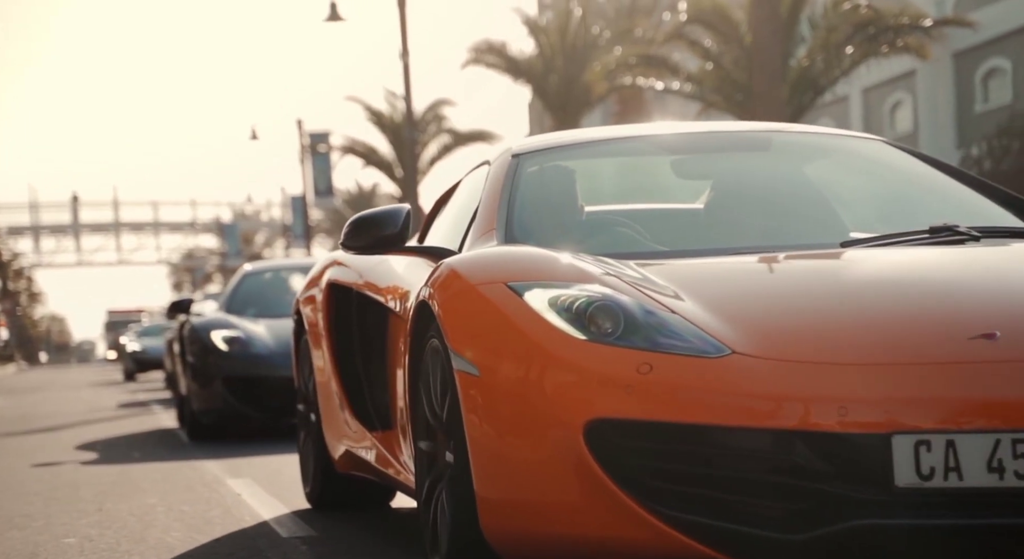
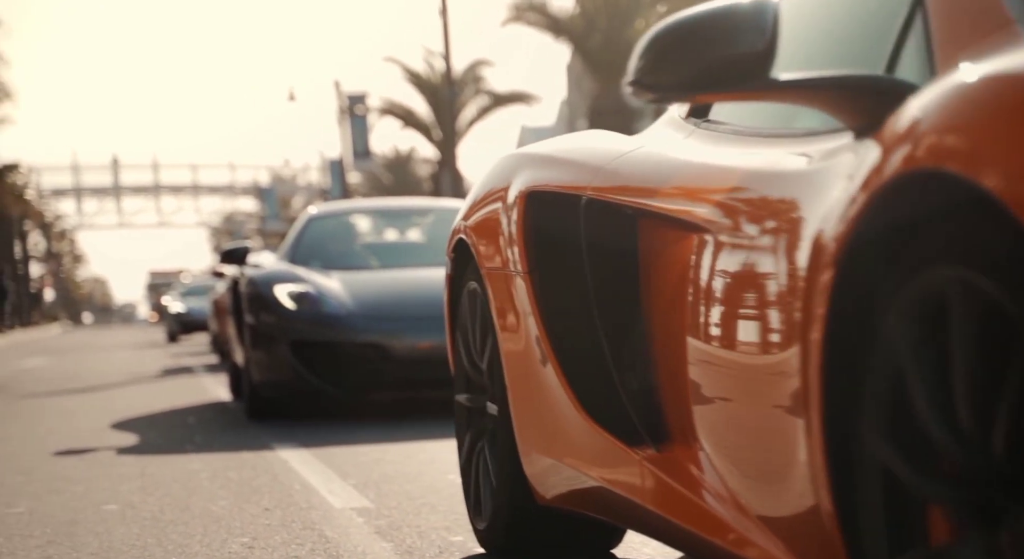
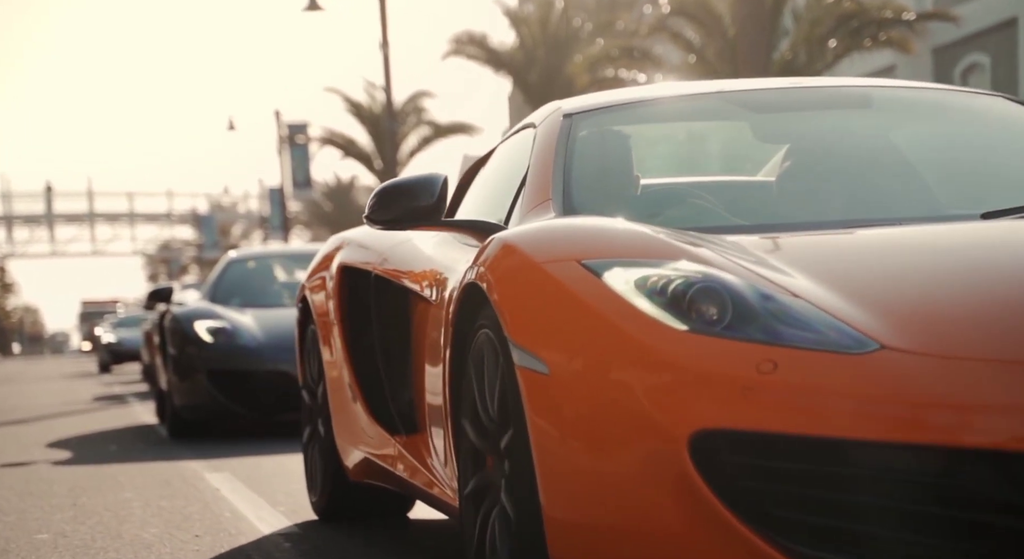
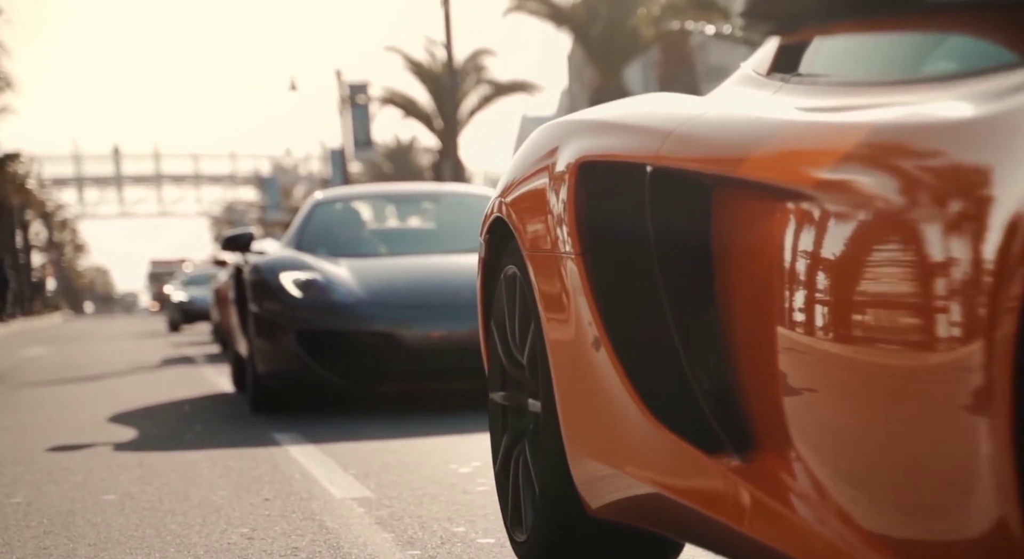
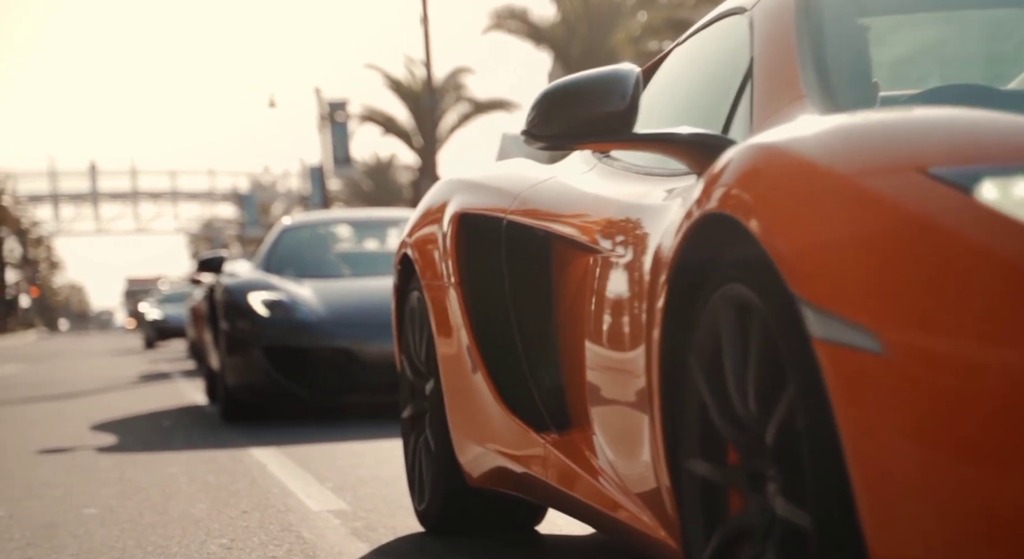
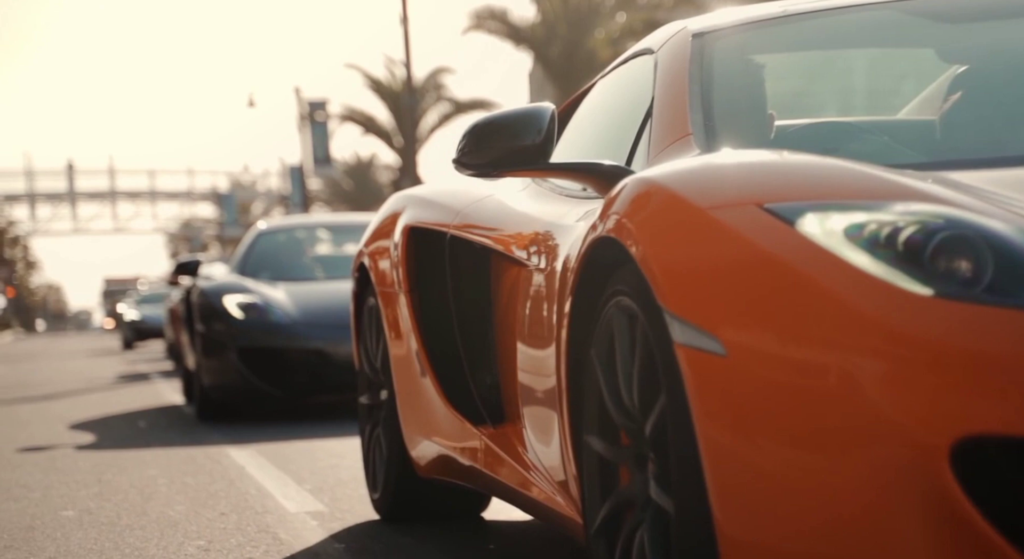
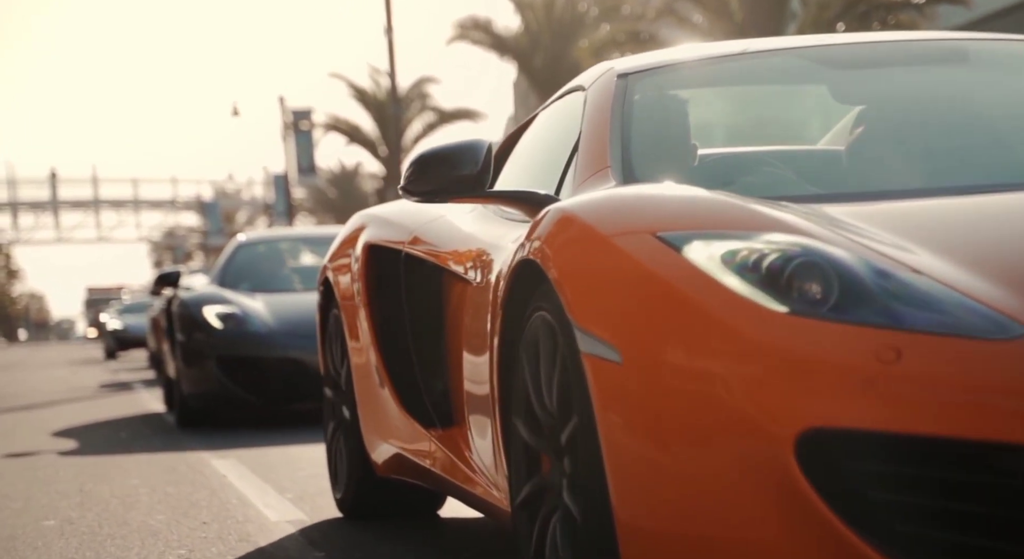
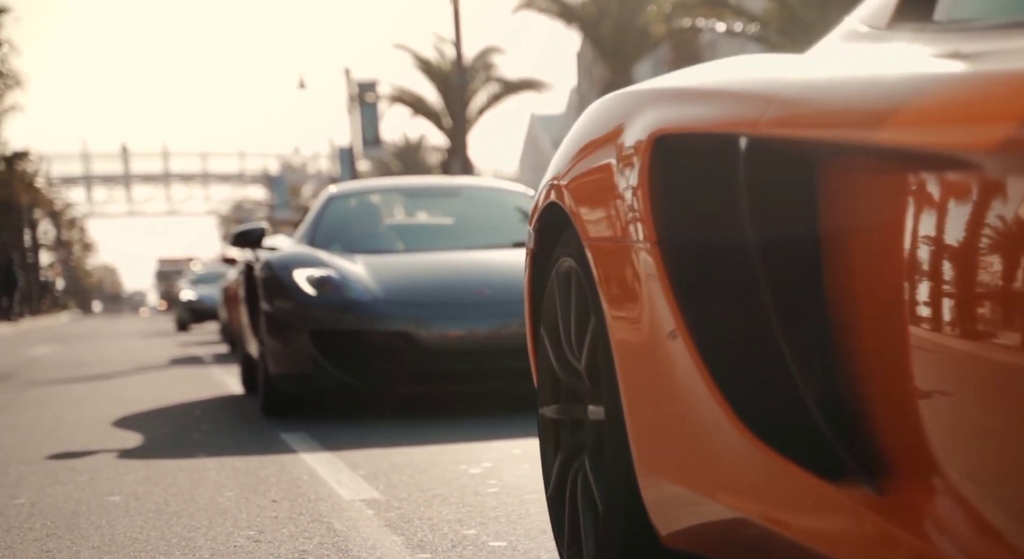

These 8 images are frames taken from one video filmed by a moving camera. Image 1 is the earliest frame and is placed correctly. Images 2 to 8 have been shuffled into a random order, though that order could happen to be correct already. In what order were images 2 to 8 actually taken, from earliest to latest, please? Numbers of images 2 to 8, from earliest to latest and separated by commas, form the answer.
3, 7, 6, 5, 2, 4, 8
